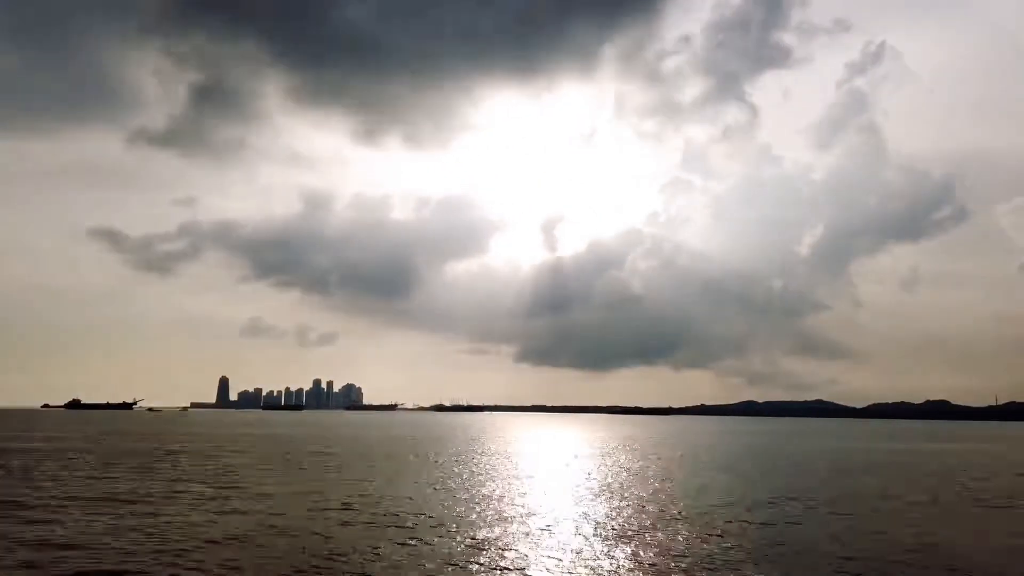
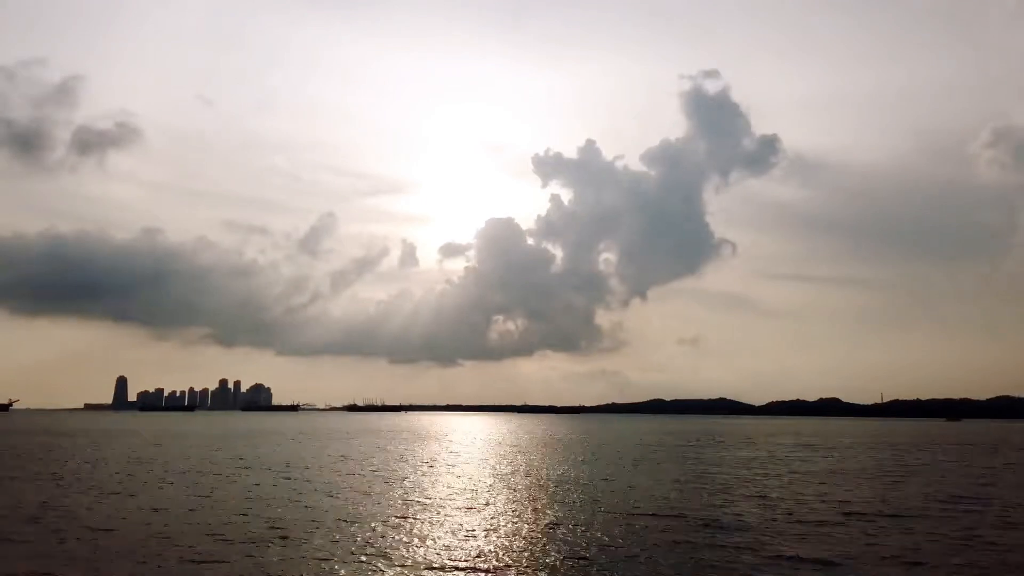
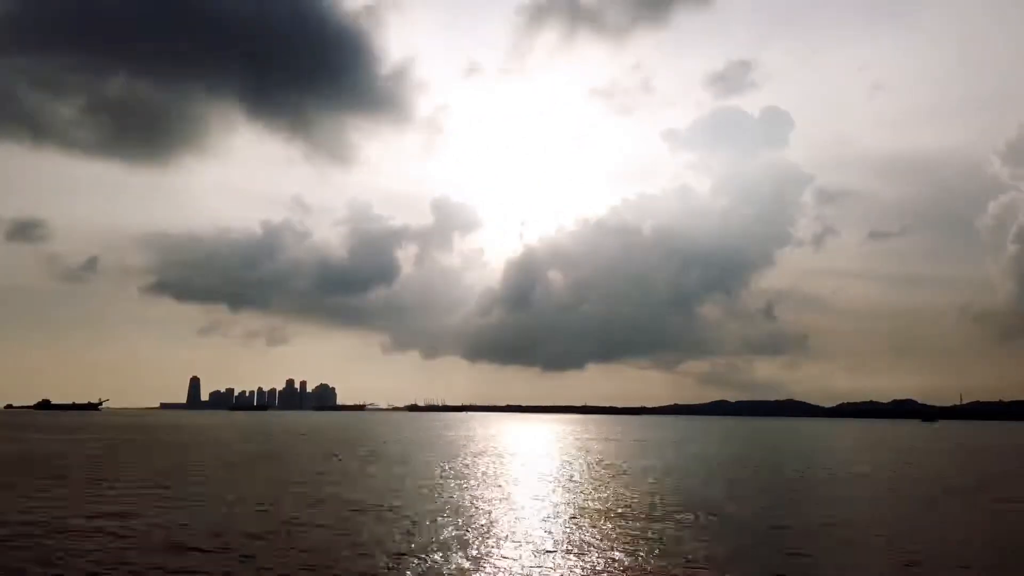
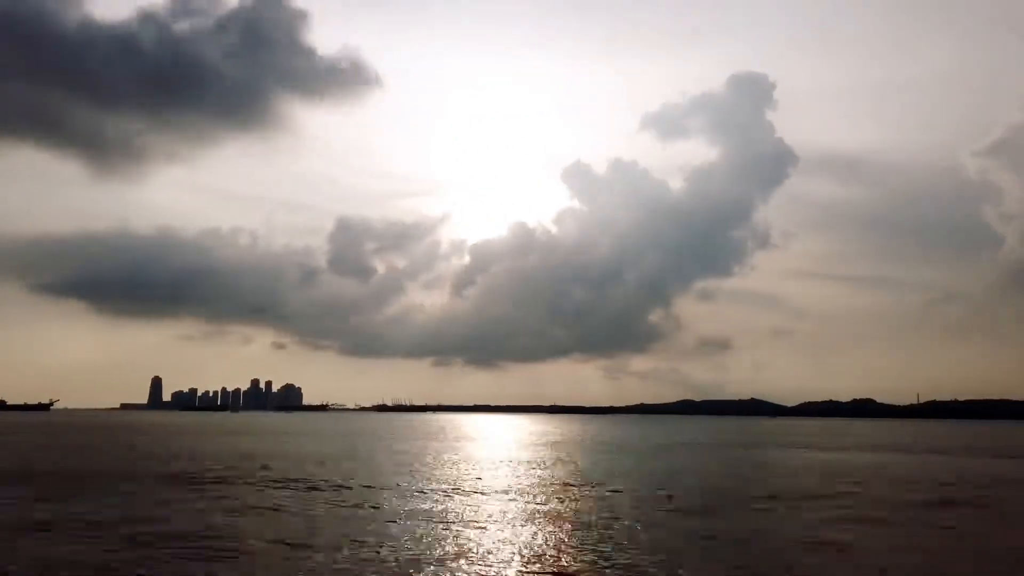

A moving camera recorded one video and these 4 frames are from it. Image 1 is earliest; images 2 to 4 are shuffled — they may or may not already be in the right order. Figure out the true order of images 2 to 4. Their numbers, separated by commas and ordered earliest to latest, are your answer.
3, 4, 2
